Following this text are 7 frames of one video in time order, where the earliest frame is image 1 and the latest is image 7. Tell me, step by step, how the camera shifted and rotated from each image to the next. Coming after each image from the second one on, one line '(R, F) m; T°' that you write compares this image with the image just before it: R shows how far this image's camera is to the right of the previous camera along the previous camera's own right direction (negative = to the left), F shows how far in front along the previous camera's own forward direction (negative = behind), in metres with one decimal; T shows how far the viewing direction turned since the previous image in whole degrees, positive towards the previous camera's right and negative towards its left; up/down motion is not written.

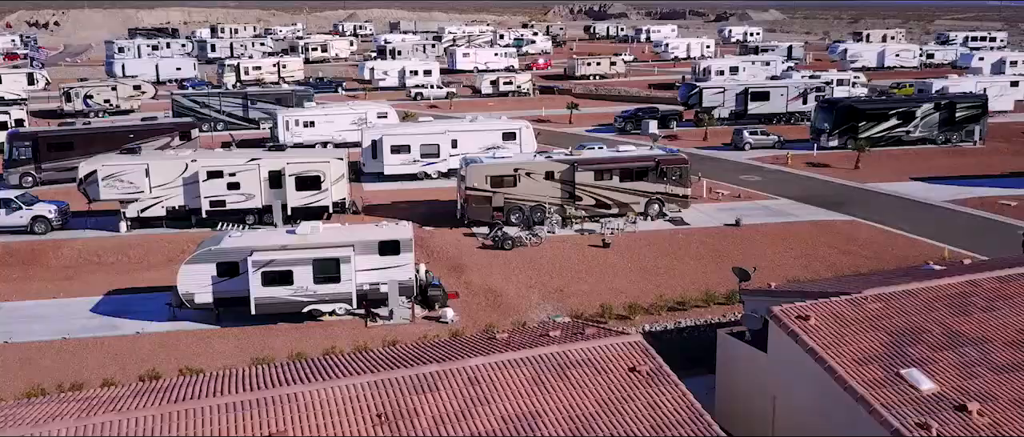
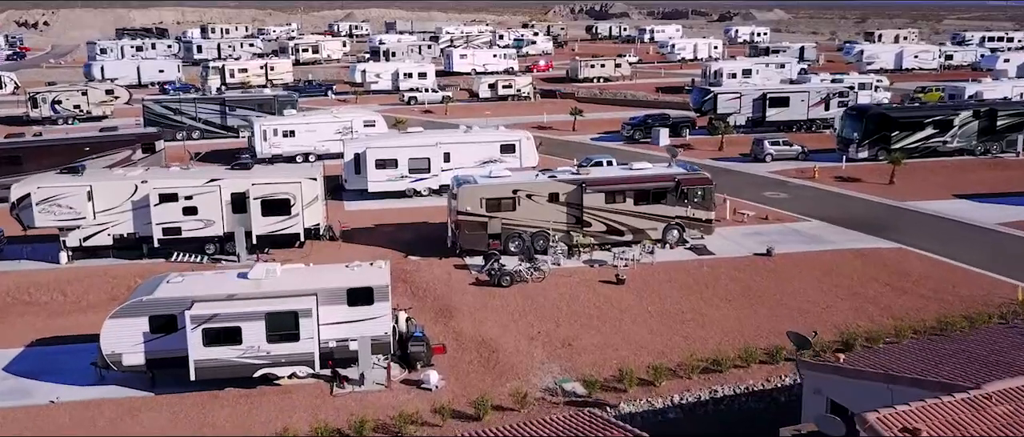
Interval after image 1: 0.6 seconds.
(0.0, +3.3) m; 0°
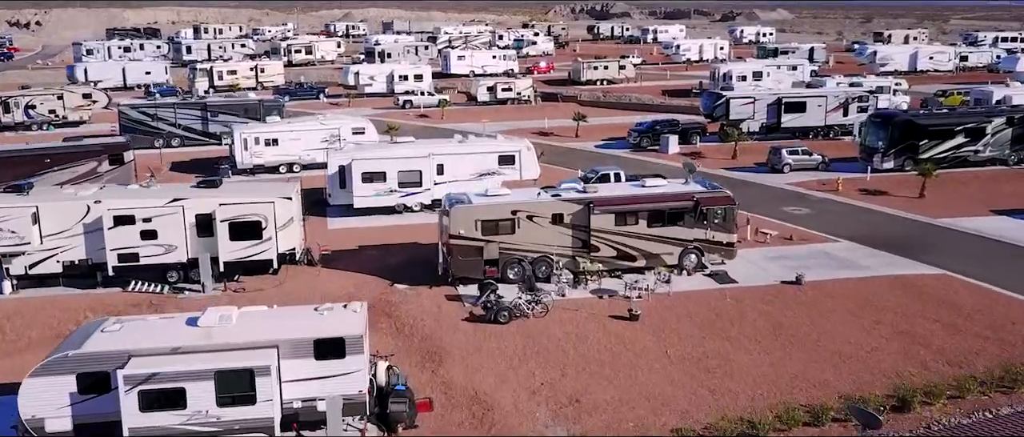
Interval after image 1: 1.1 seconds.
(0.0, +2.4) m; 0°
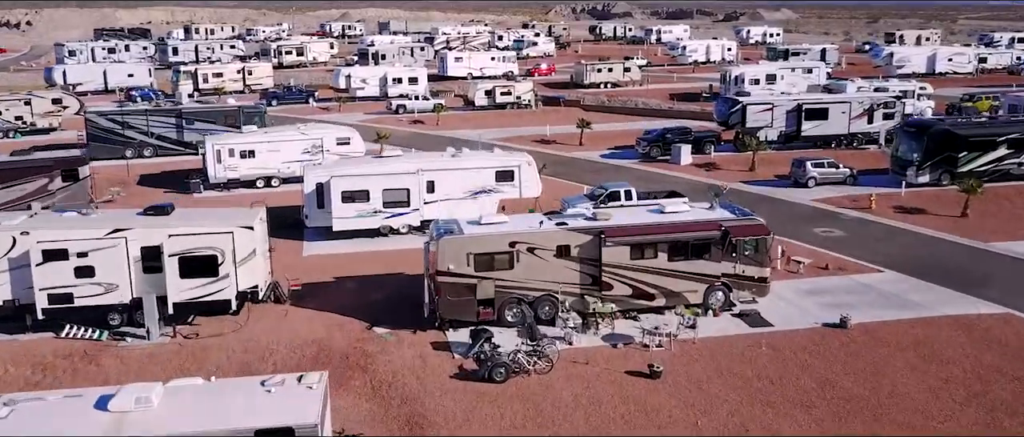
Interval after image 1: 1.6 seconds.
(0.0, +2.9) m; 0°
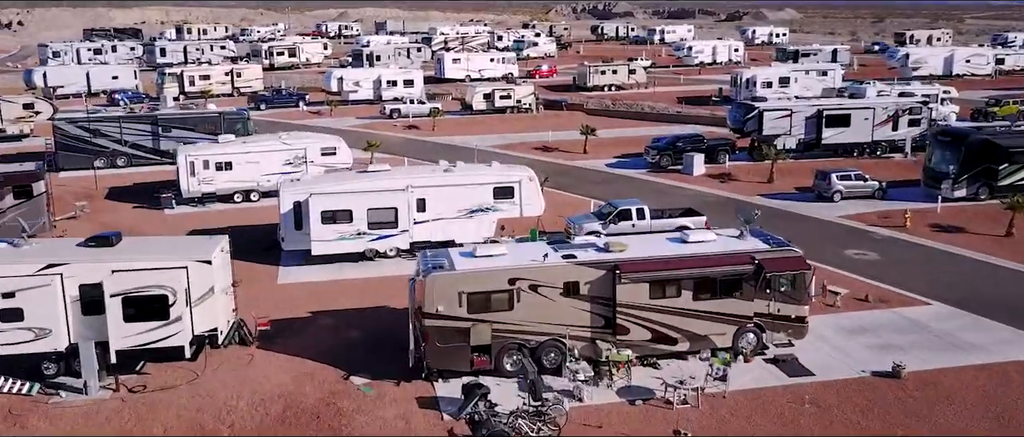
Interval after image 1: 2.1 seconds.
(0.0, +2.4) m; 0°
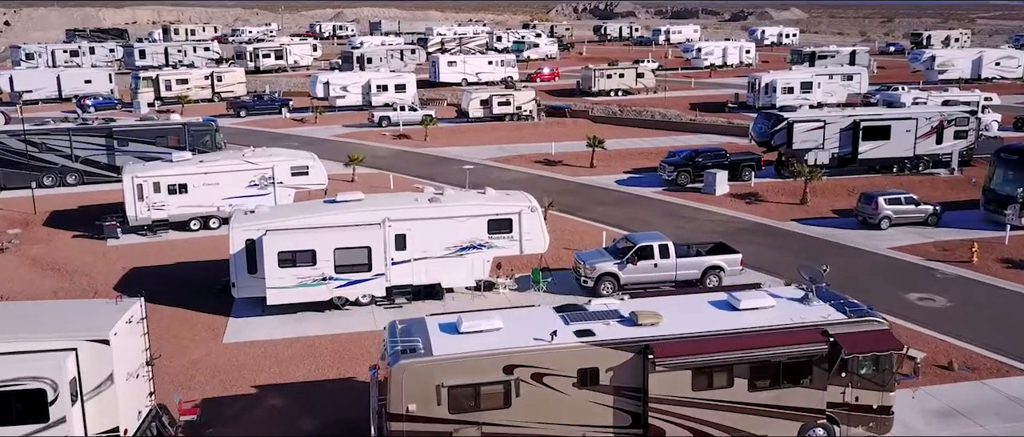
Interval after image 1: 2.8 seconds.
(0.0, +3.7) m; 0°
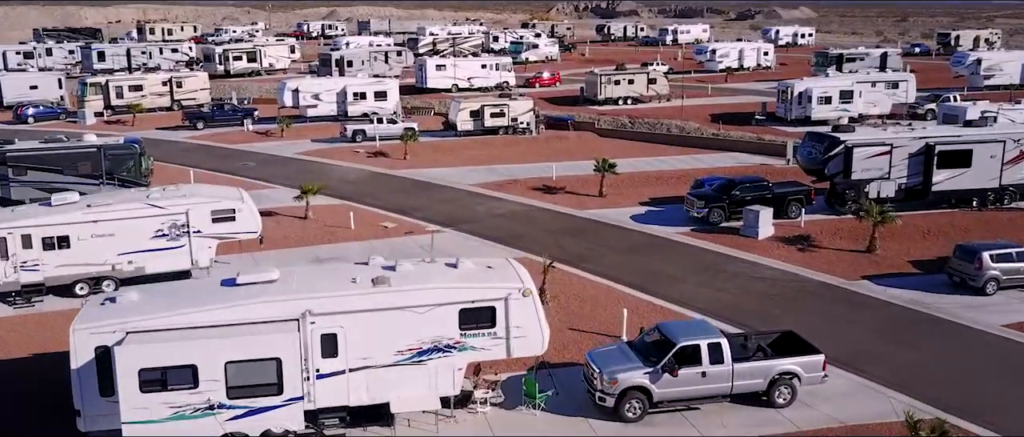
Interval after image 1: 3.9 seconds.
(+0.2, +5.9) m; 0°
